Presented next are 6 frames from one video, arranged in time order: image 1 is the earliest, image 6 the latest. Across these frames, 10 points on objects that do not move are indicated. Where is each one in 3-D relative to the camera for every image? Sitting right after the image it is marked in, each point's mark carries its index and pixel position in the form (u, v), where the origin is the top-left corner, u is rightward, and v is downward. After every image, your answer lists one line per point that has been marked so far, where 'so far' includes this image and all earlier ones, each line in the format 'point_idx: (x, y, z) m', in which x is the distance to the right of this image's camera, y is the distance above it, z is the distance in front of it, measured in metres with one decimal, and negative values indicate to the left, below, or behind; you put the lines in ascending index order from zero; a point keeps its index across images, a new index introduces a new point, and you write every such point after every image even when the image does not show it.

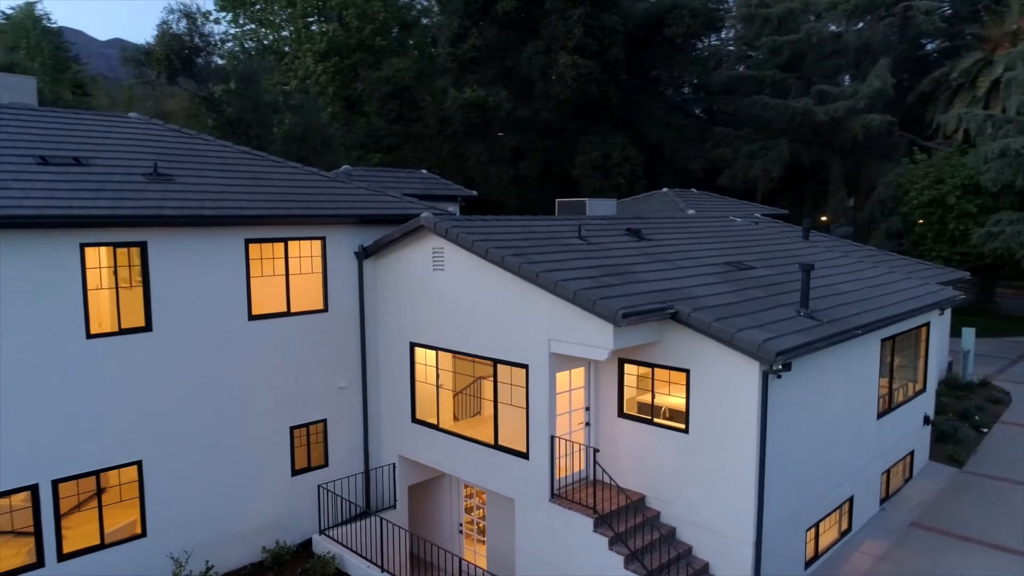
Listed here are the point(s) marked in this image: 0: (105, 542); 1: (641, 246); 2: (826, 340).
0: (-5.3, -3.3, +8.9) m
1: (+2.2, +0.7, +11.5) m
2: (+4.0, -0.7, +8.7) m
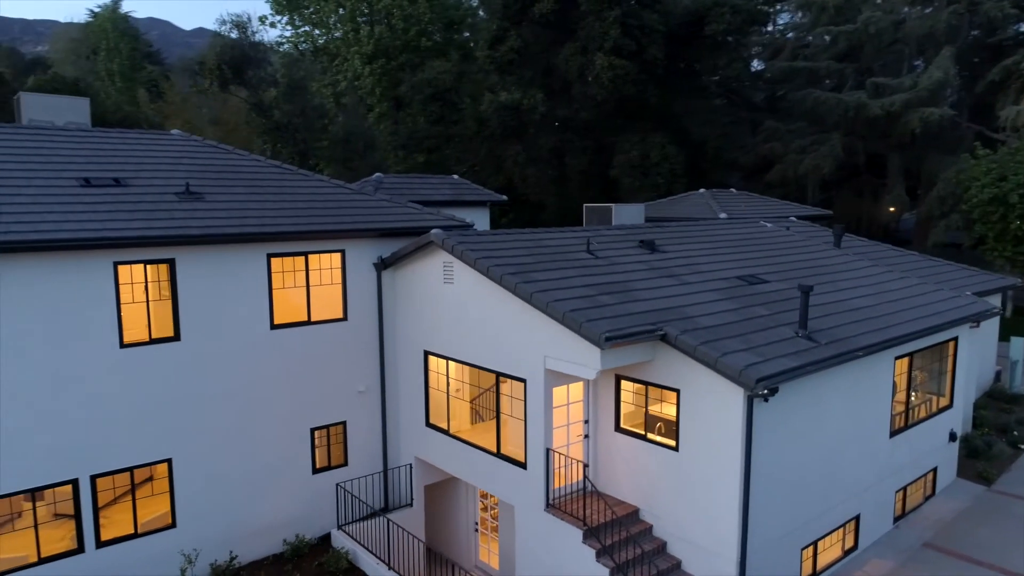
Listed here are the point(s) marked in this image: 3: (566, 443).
0: (-5.4, -3.5, +9.8) m
1: (+2.4, +0.5, +11.6) m
2: (+3.9, -1.0, +8.7) m
3: (+0.8, -2.3, +10.1) m
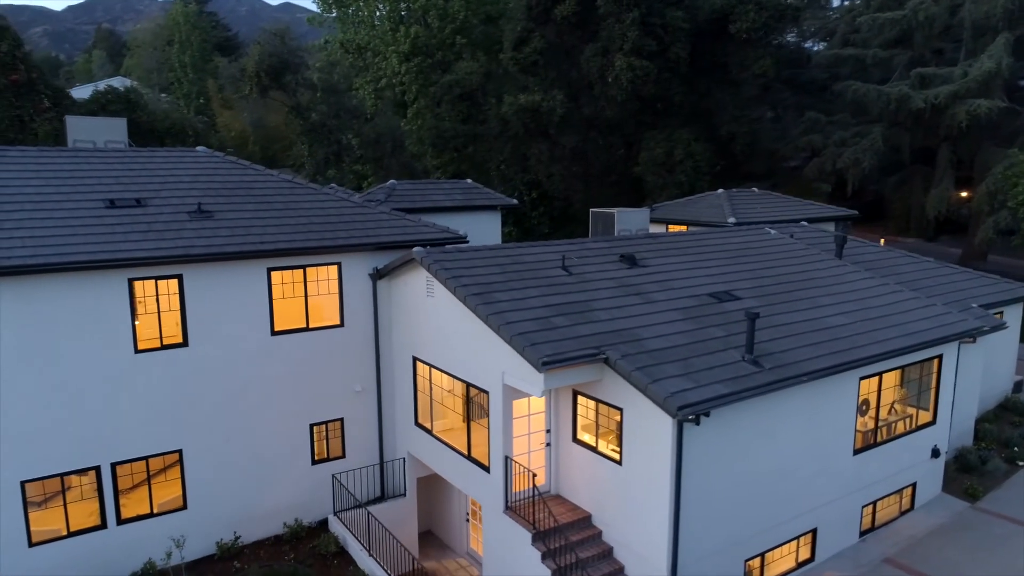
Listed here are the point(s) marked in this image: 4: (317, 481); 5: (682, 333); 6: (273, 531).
0: (-5.9, -3.7, +11.3) m
1: (+2.0, +0.2, +12.1) m
2: (+3.2, -1.4, +9.1) m
3: (+0.2, -2.6, +10.9) m
4: (-3.7, -3.6, +12.8) m
5: (+2.6, -0.7, +10.3) m
6: (-4.3, -4.4, +12.4) m
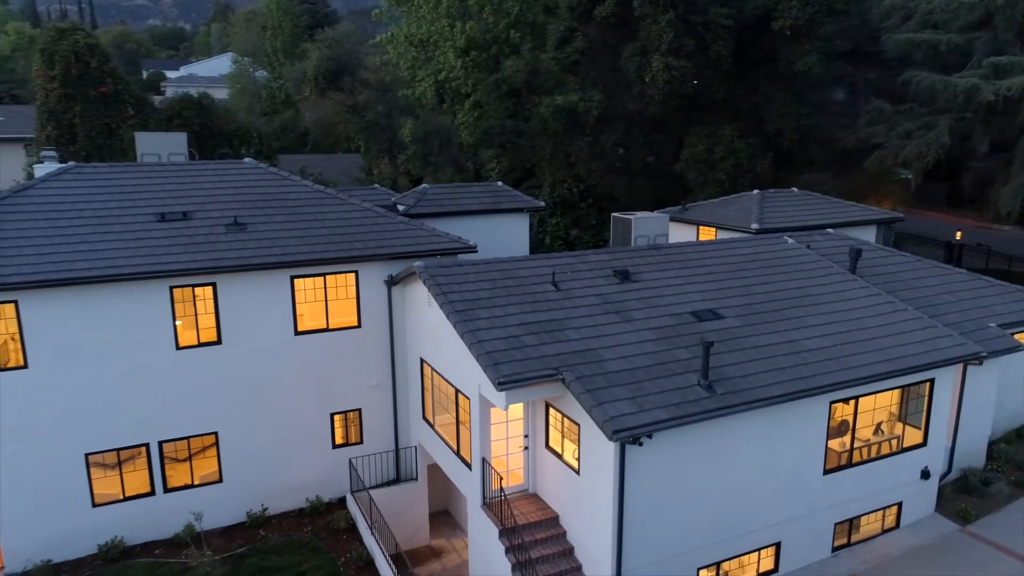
0: (-6.2, -3.8, +13.2) m
1: (+1.9, -0.1, +12.8) m
2: (+2.7, -1.8, +9.8) m
3: (-0.1, -2.9, +12.0) m
4: (-3.7, -3.7, +14.4) m
5: (+2.2, -1.1, +11.0) m
6: (-4.5, -4.5, +14.2) m
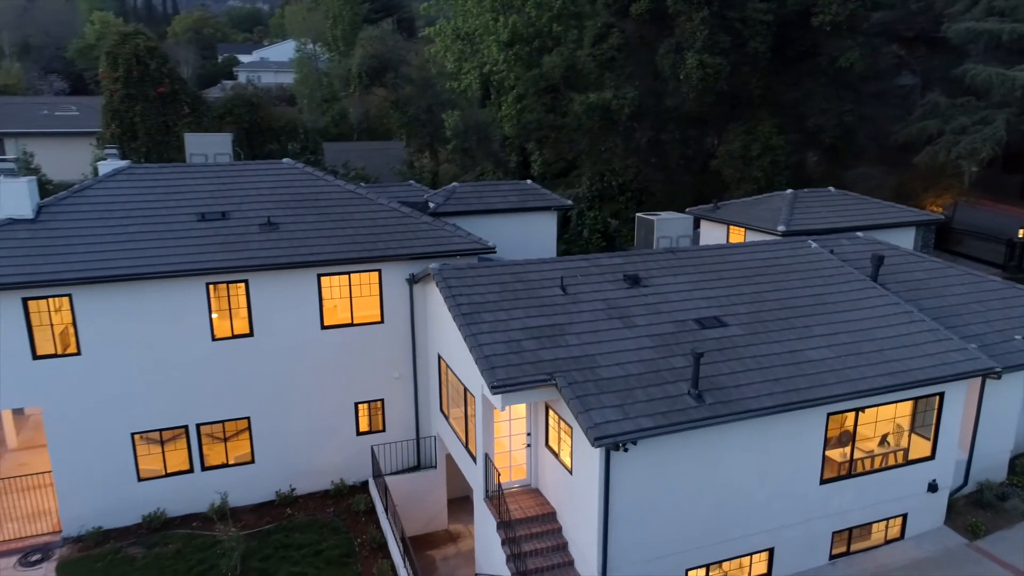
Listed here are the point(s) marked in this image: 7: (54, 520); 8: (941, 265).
0: (-6.0, -3.7, +14.4) m
1: (+2.1, -0.2, +13.2) m
2: (+2.5, -2.0, +10.1) m
3: (0.0, -3.0, +12.6) m
4: (-3.5, -3.6, +15.3) m
5: (+2.2, -1.2, +11.4) m
6: (-4.2, -4.4, +15.2) m
7: (-9.3, -4.7, +13.8) m
8: (+10.3, +0.6, +16.3) m
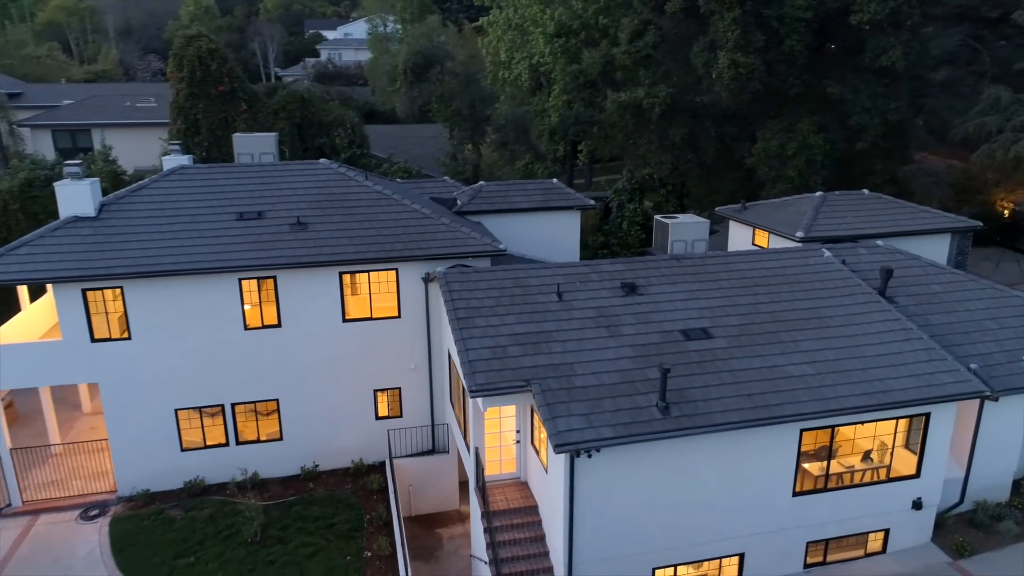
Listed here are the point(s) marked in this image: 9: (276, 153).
0: (-5.9, -3.6, +16.0) m
1: (+2.1, -0.3, +13.8) m
2: (+2.1, -2.3, +10.8) m
3: (-0.2, -3.1, +13.5) m
4: (-3.3, -3.5, +16.7) m
5: (+1.9, -1.5, +12.0) m
6: (-4.1, -4.3, +16.7) m
7: (-9.3, -4.5, +15.9) m
8: (+10.6, +0.2, +16.0) m
9: (-6.7, +3.8, +19.2) m
